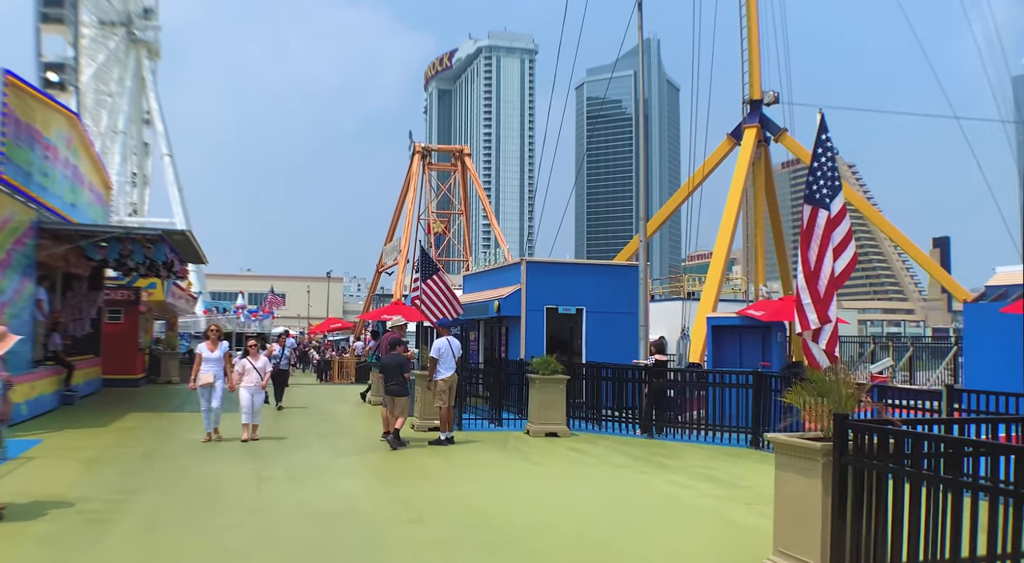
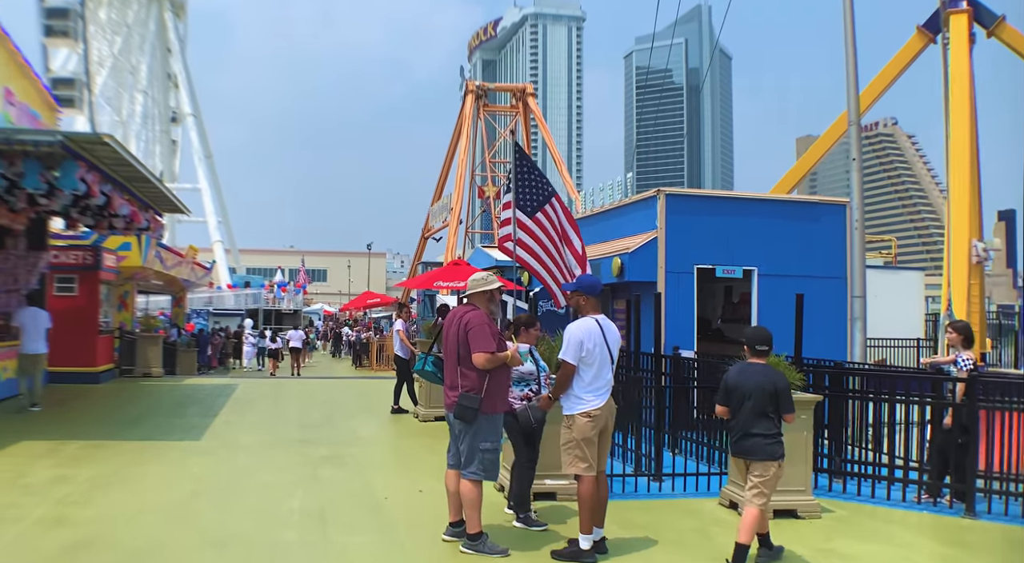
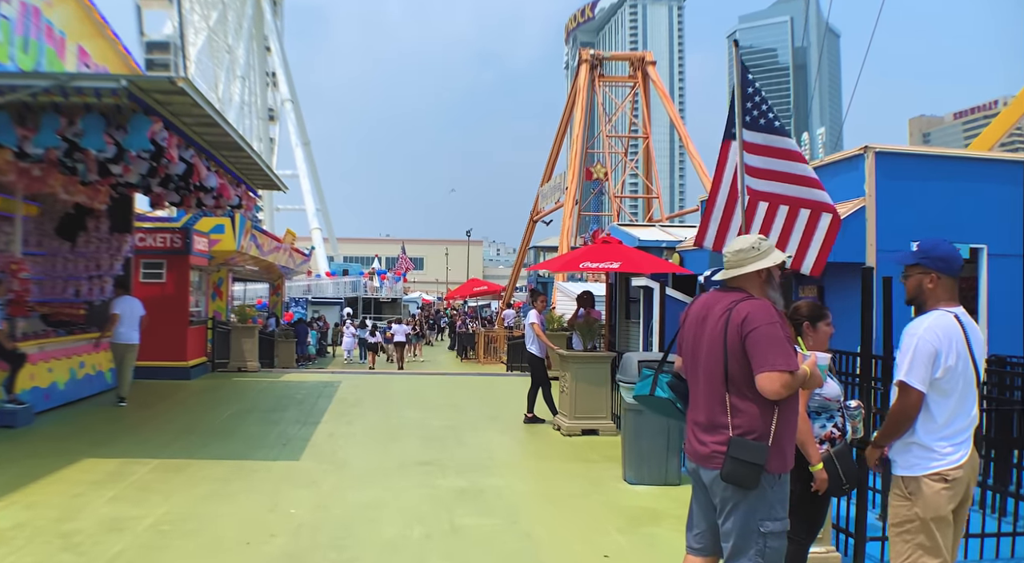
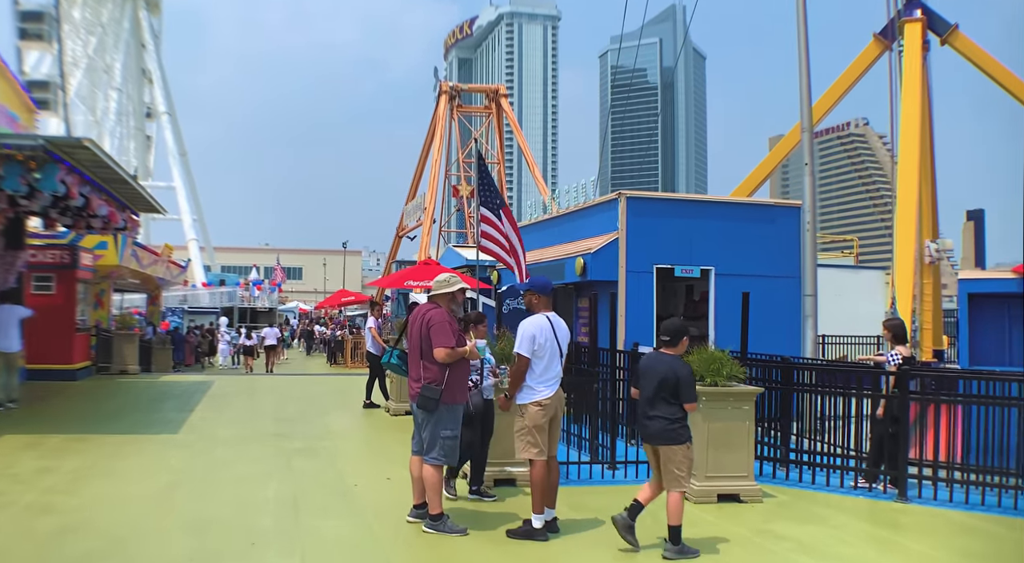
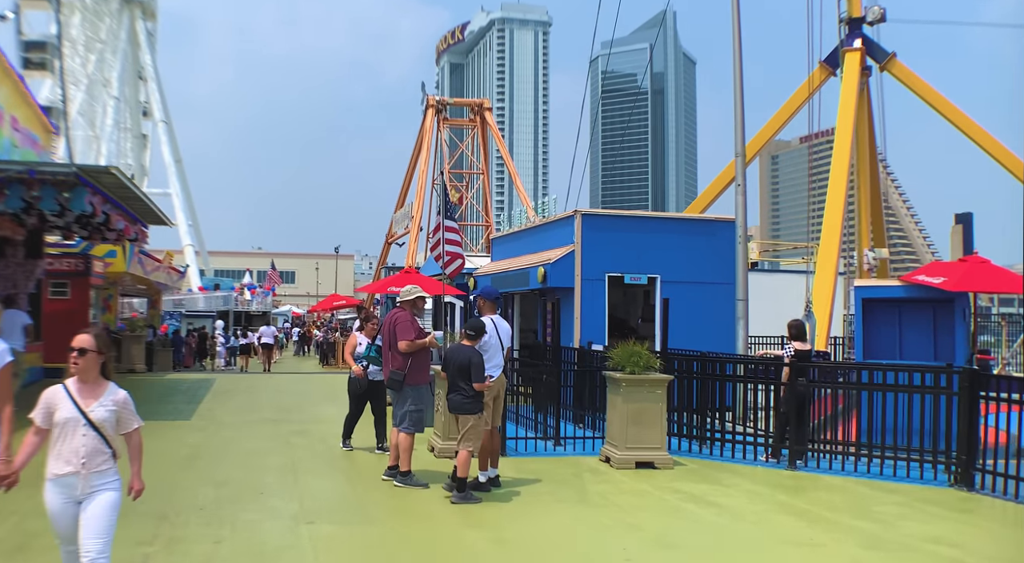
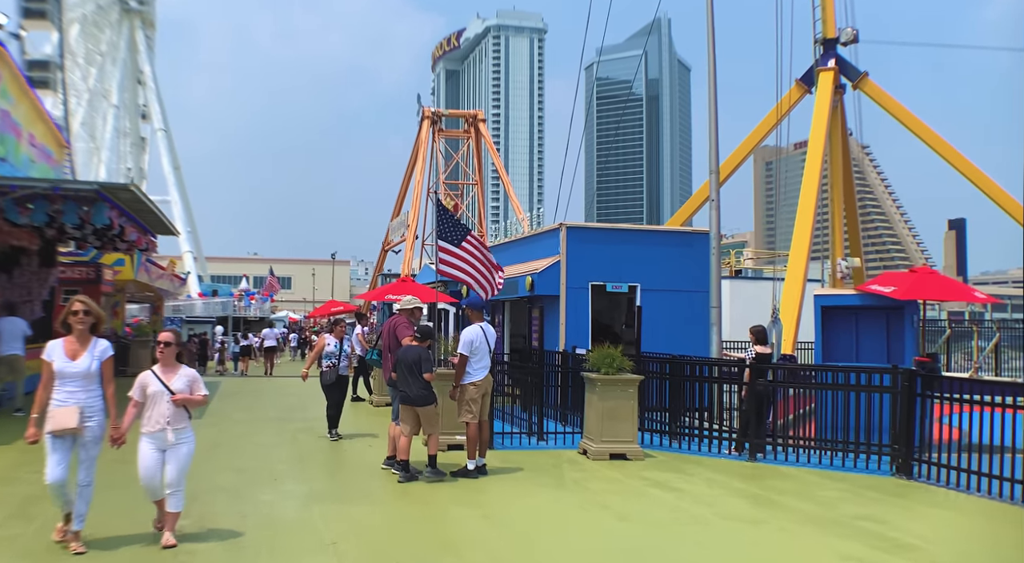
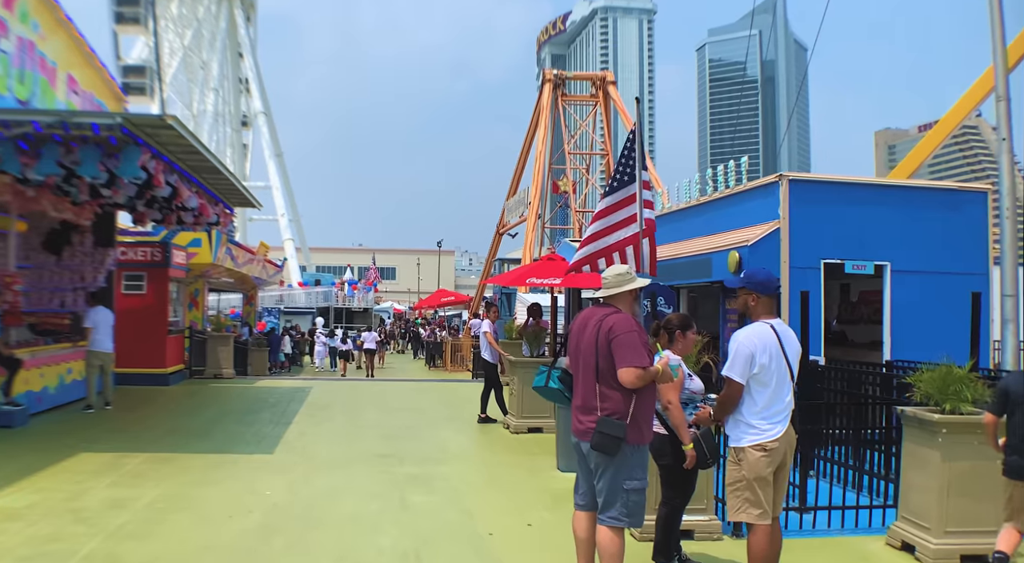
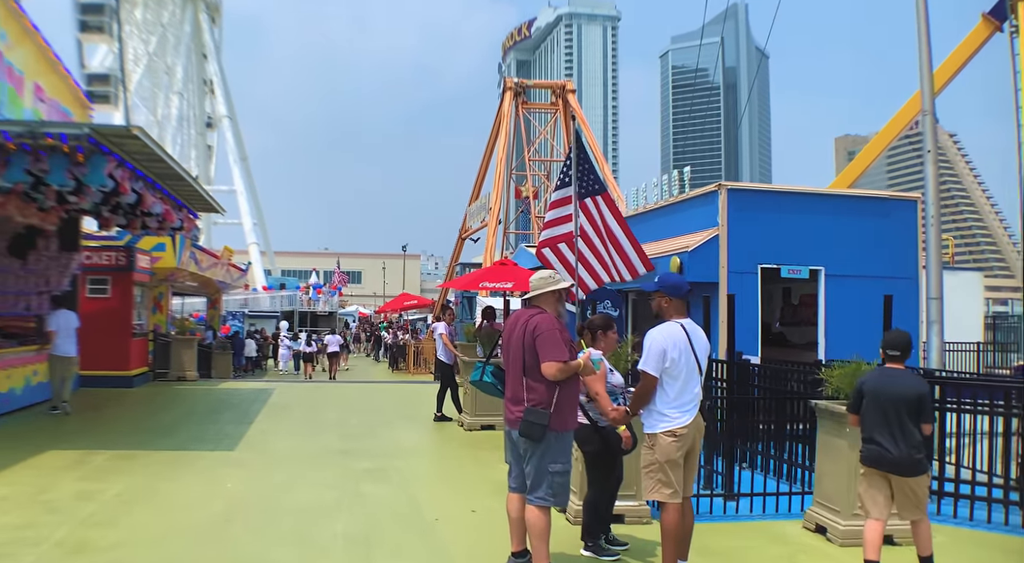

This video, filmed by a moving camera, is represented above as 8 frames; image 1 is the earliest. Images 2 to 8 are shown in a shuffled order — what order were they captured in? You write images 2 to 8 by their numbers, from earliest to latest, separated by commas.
6, 5, 4, 2, 8, 7, 3
